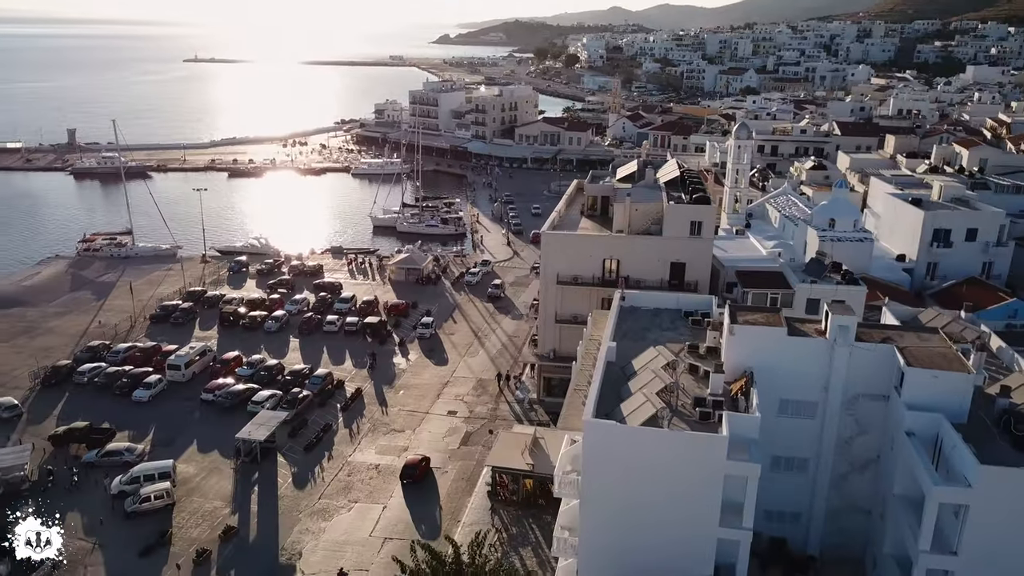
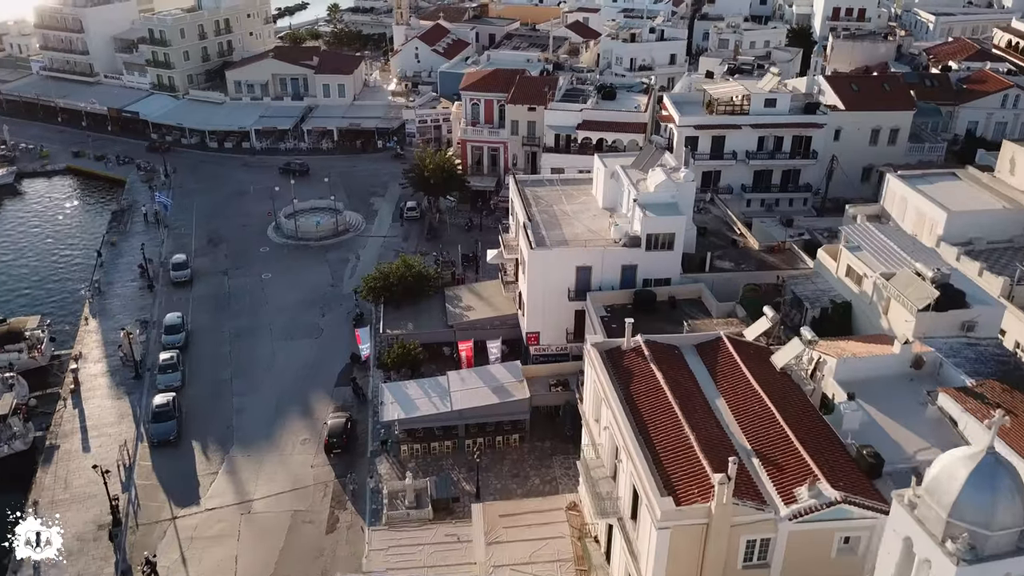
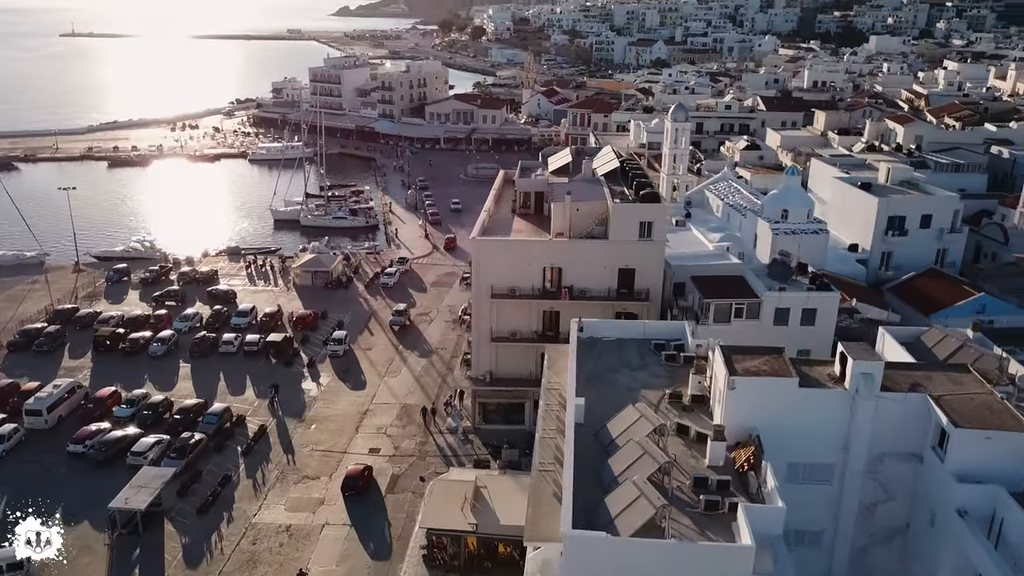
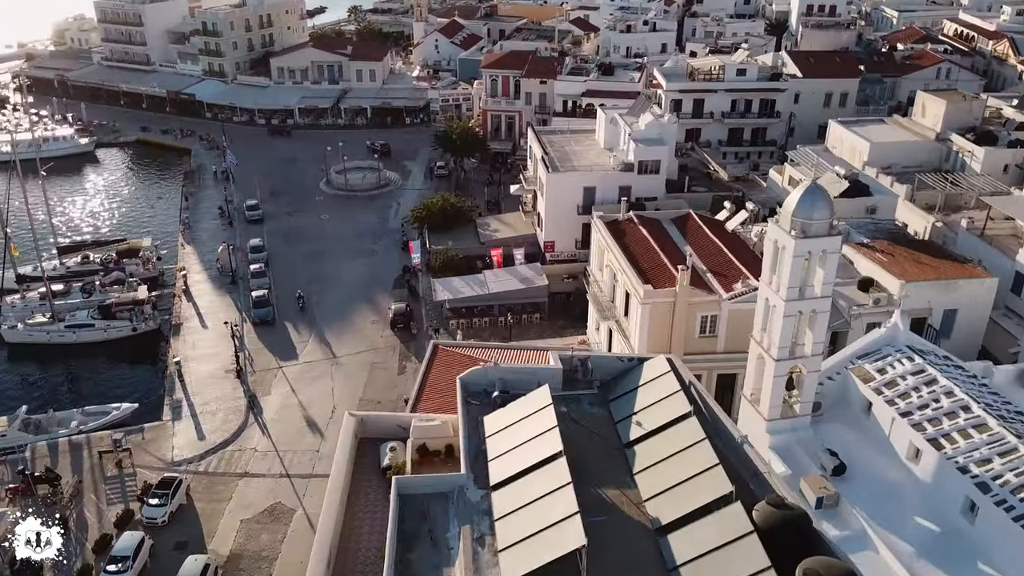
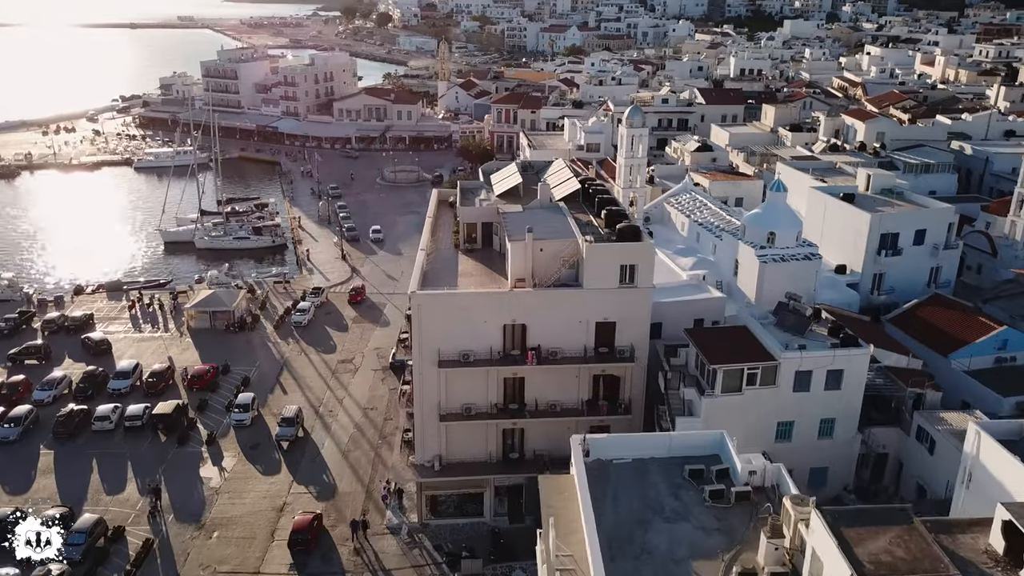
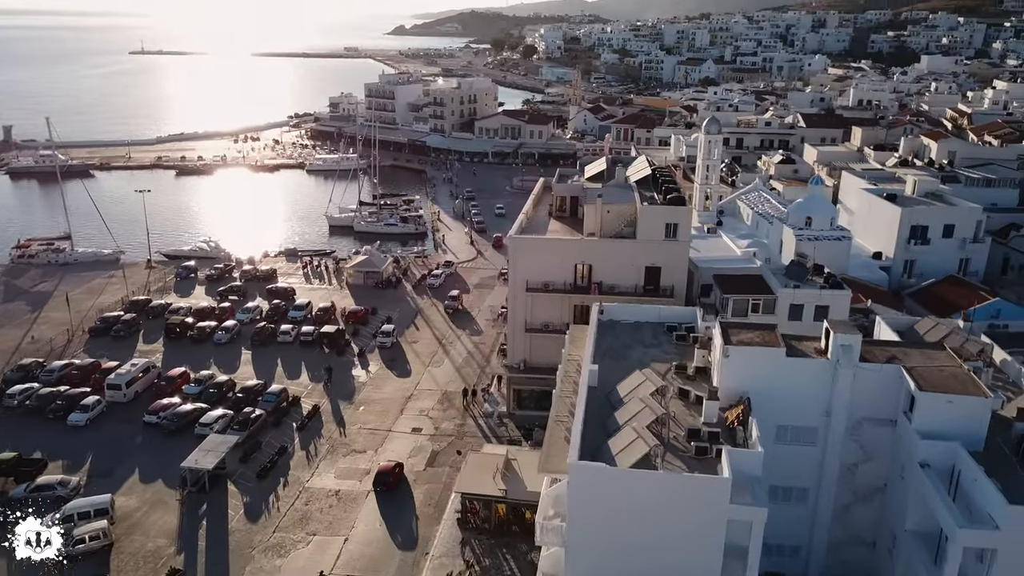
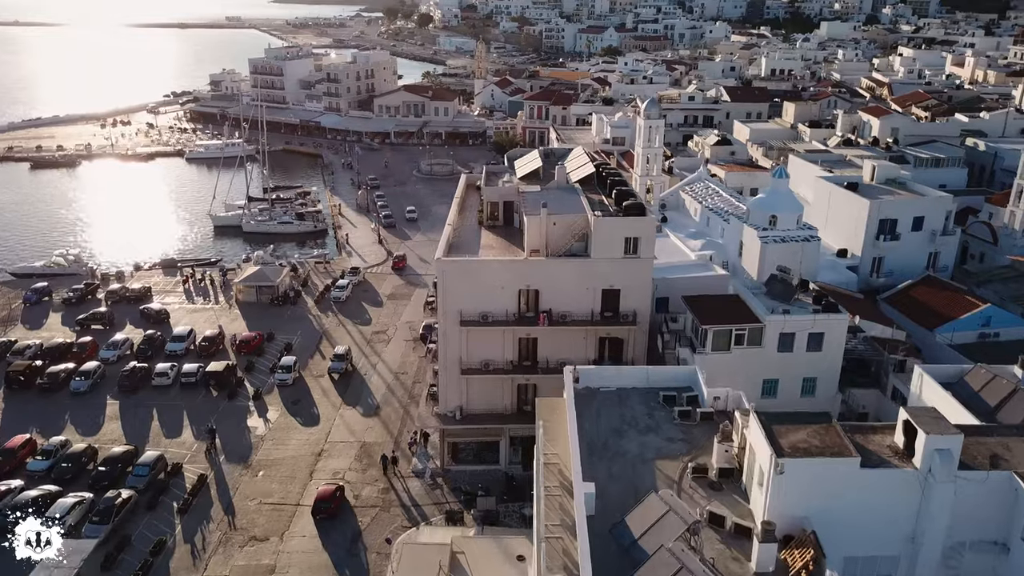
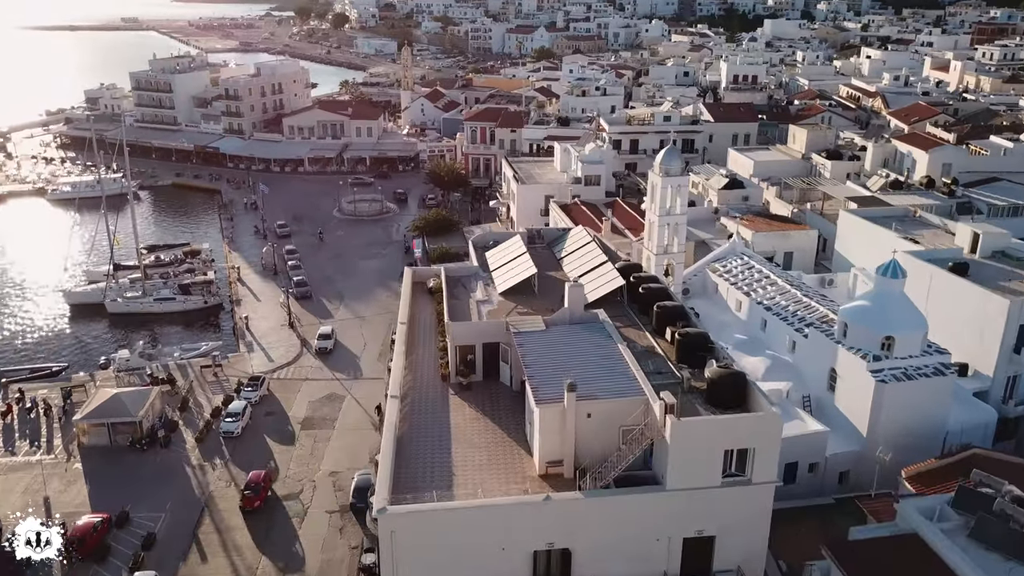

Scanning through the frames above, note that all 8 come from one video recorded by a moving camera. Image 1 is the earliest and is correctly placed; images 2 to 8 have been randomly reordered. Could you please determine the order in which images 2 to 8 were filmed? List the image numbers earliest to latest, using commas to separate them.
6, 3, 7, 5, 8, 4, 2
